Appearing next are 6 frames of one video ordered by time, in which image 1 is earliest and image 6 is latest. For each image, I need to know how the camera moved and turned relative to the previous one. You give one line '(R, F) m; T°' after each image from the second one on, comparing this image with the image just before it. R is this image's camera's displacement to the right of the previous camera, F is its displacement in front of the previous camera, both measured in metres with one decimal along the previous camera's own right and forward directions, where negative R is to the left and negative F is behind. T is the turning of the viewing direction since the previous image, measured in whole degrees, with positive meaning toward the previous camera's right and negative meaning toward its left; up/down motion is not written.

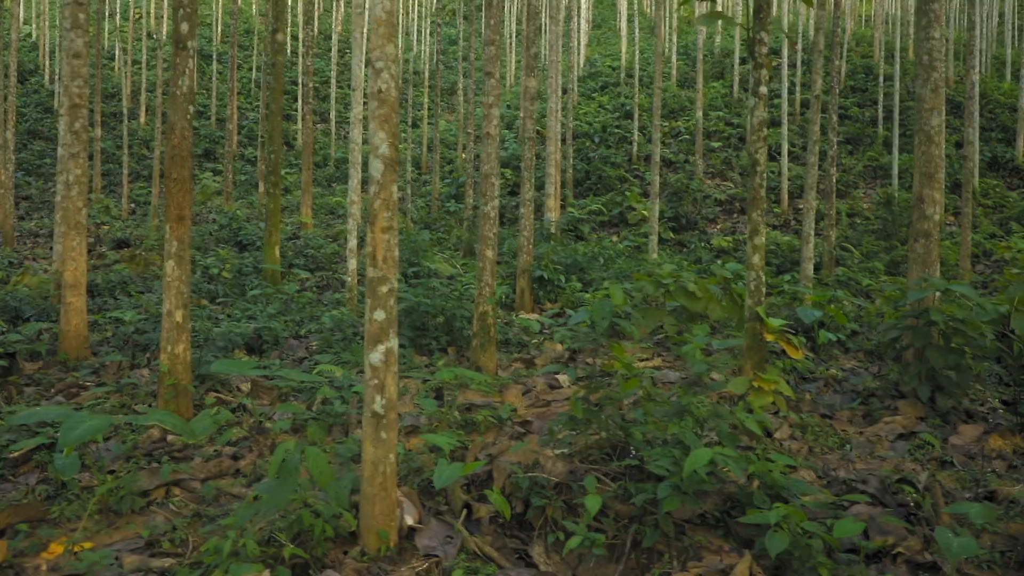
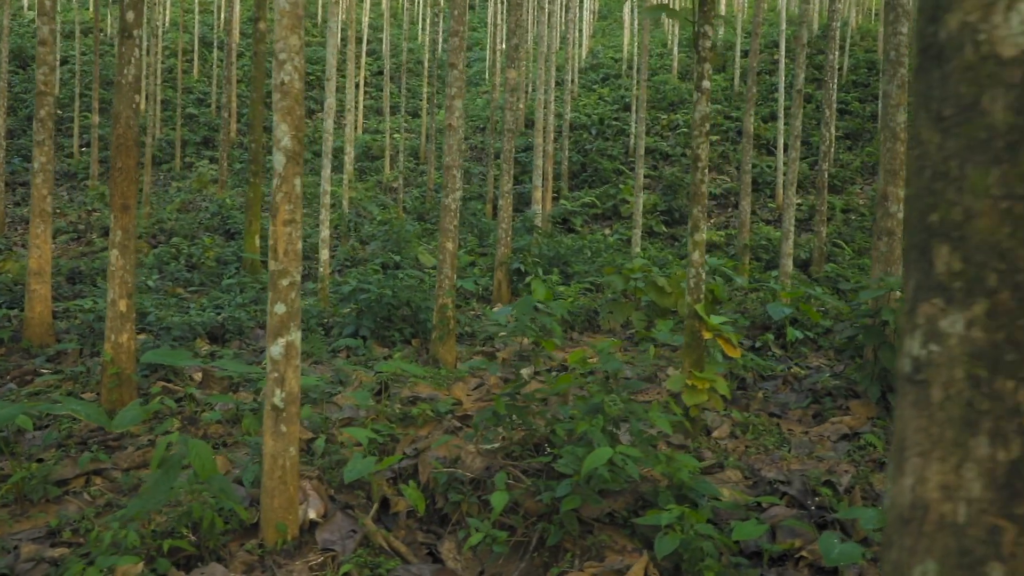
(+0.5, 0.0) m; -1°
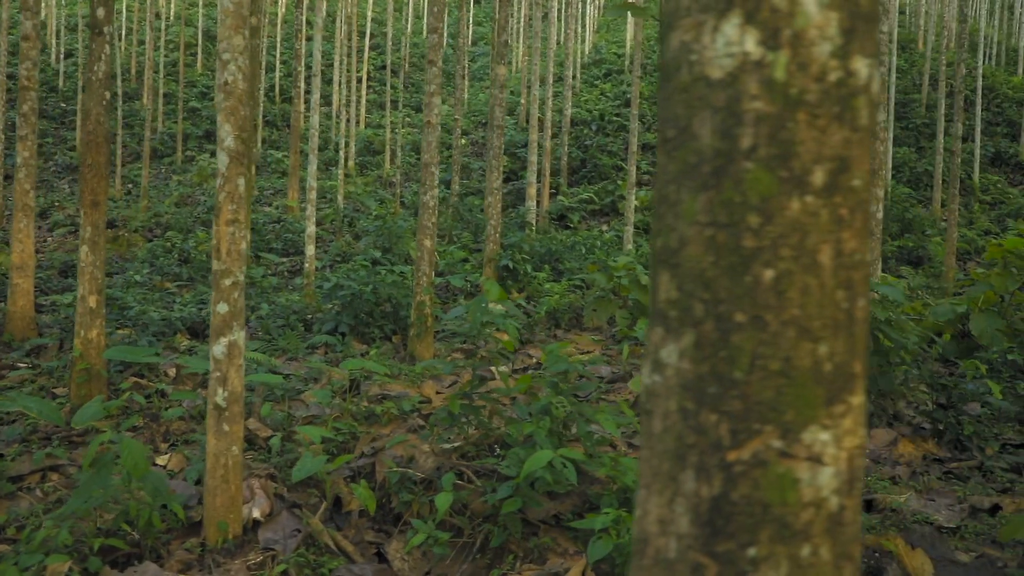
(+0.3, 0.0) m; -1°
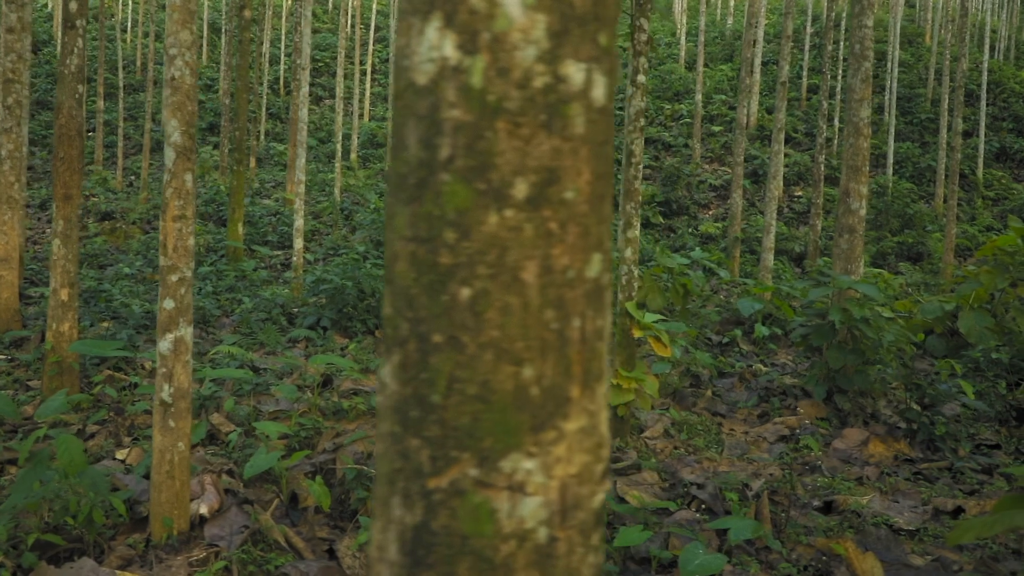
(+0.3, 0.0) m; -1°
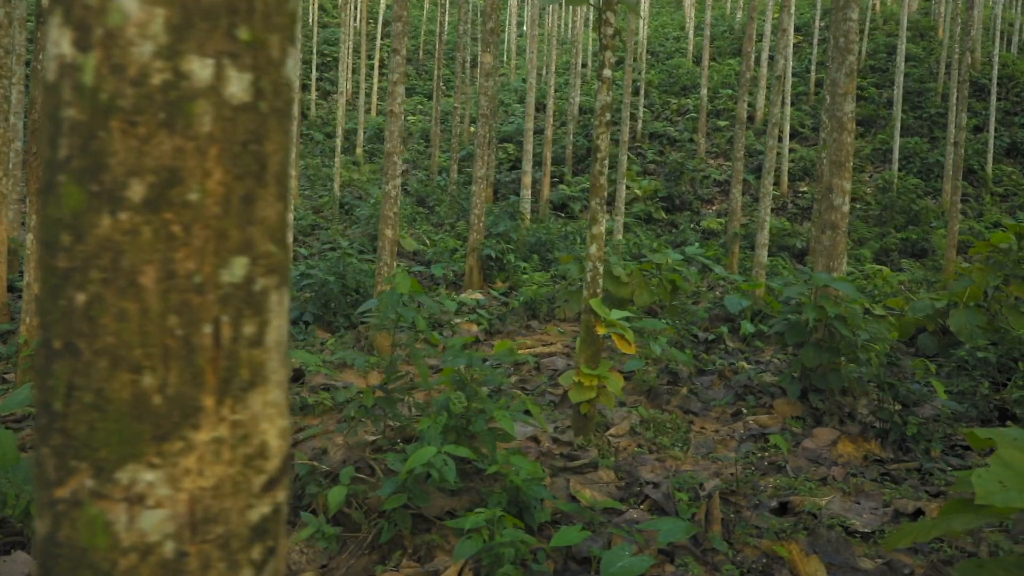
(+0.3, 0.0) m; -1°
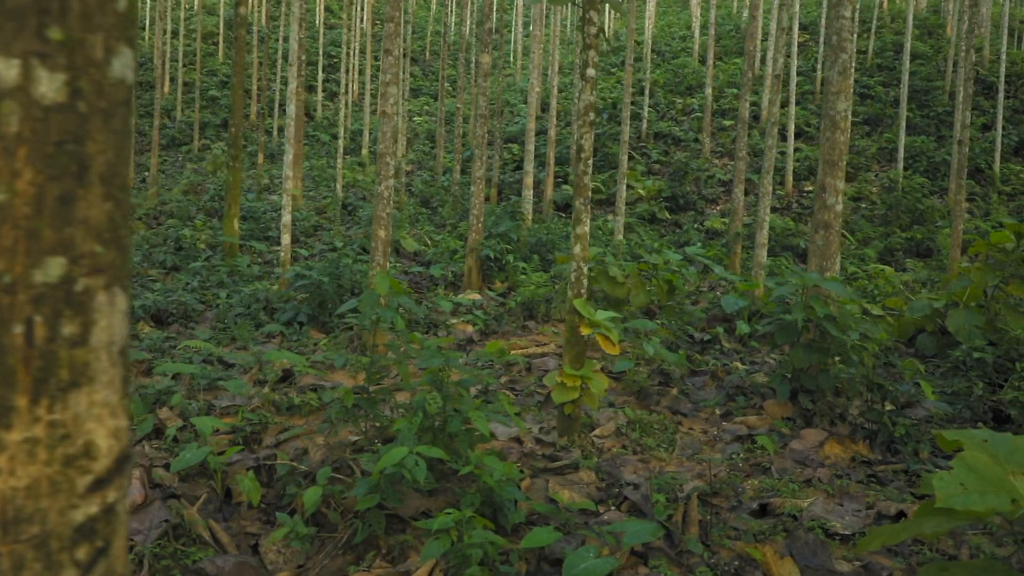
(+0.2, 0.0) m; -1°
